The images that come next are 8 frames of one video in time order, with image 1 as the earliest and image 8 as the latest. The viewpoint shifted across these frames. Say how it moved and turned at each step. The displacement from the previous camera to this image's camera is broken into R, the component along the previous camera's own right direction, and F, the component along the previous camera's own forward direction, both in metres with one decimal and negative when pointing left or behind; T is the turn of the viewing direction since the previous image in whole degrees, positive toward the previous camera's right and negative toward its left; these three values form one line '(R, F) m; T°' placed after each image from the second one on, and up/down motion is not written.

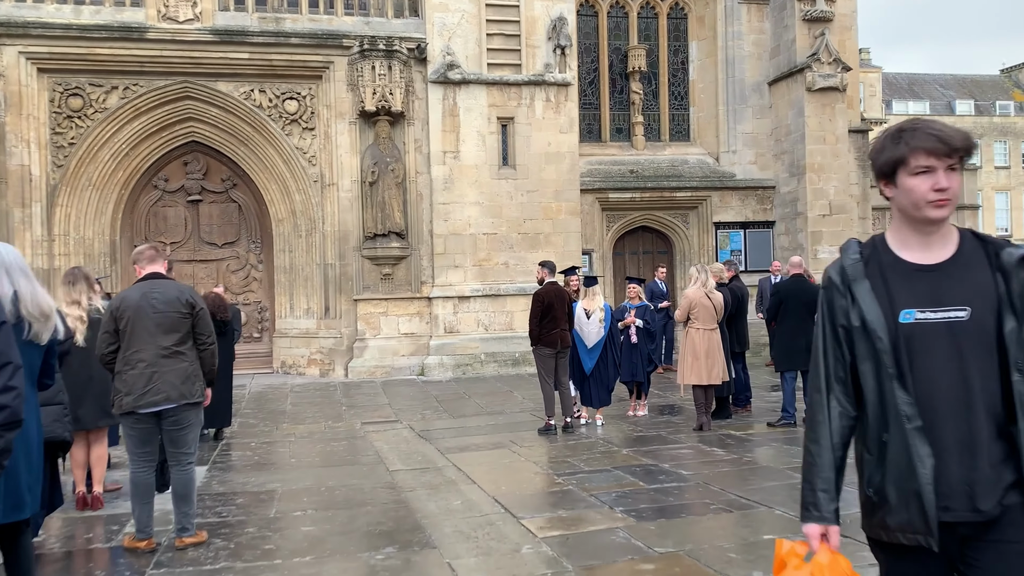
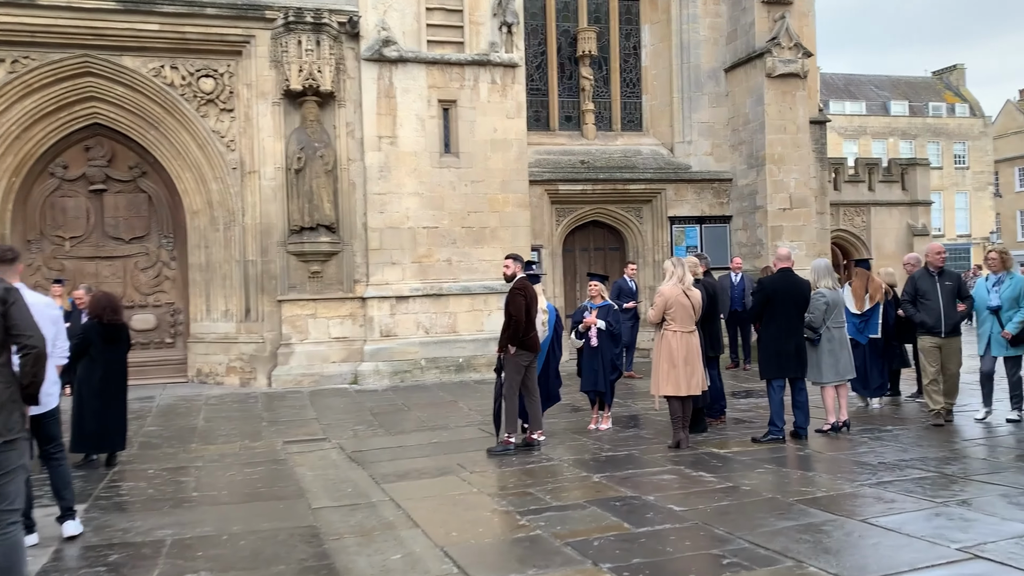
(-0.1, +1.1) m; +4°
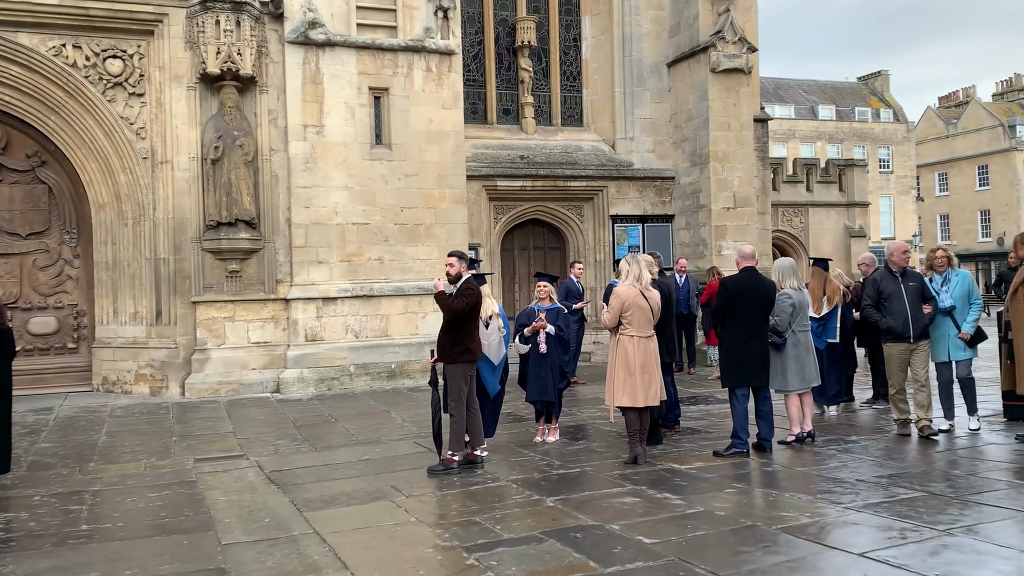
(-0.1, +0.7) m; +4°
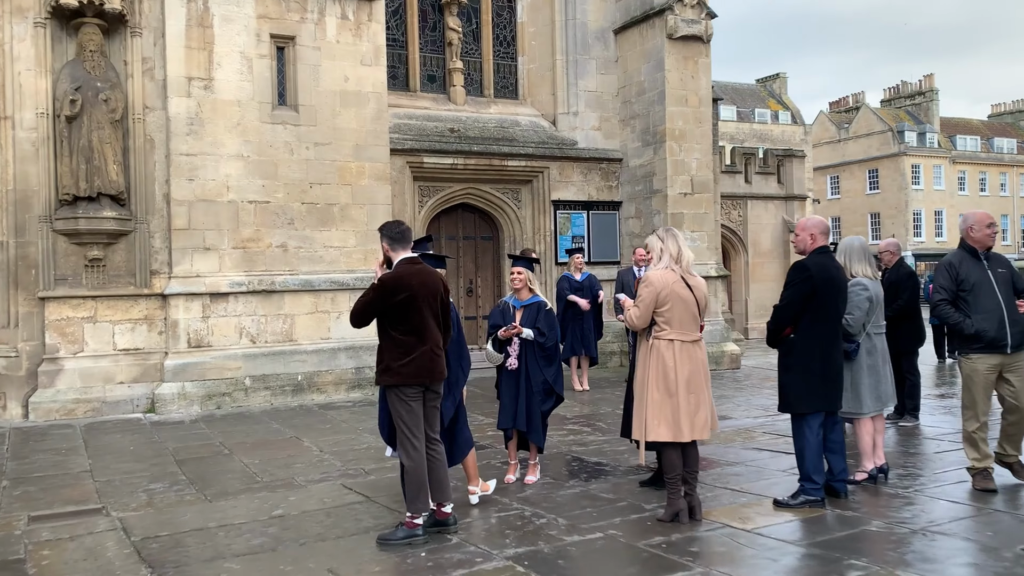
(-0.5, +1.9) m; +7°
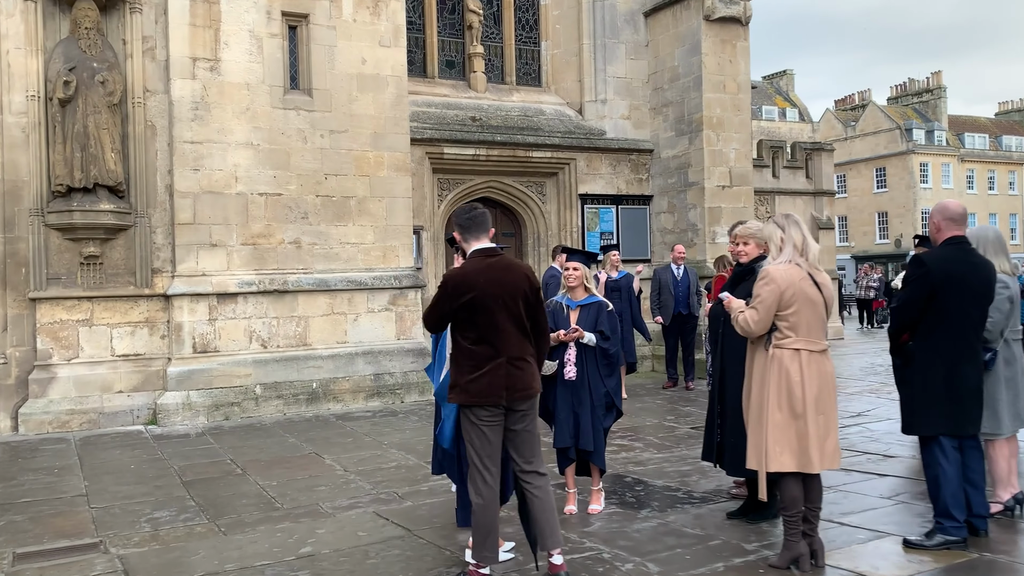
(-0.4, +0.8) m; 0°
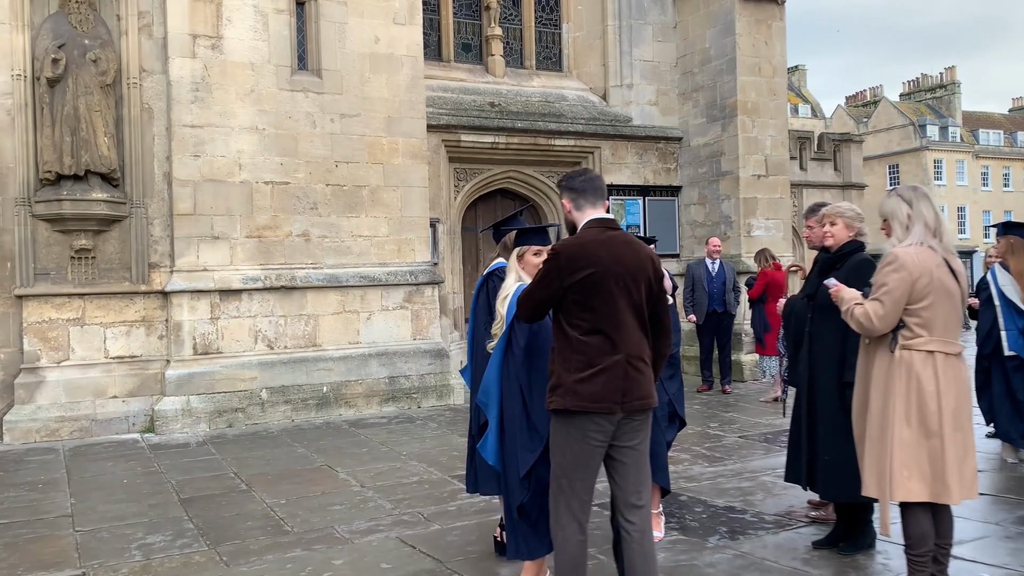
(-0.2, +0.7) m; 0°
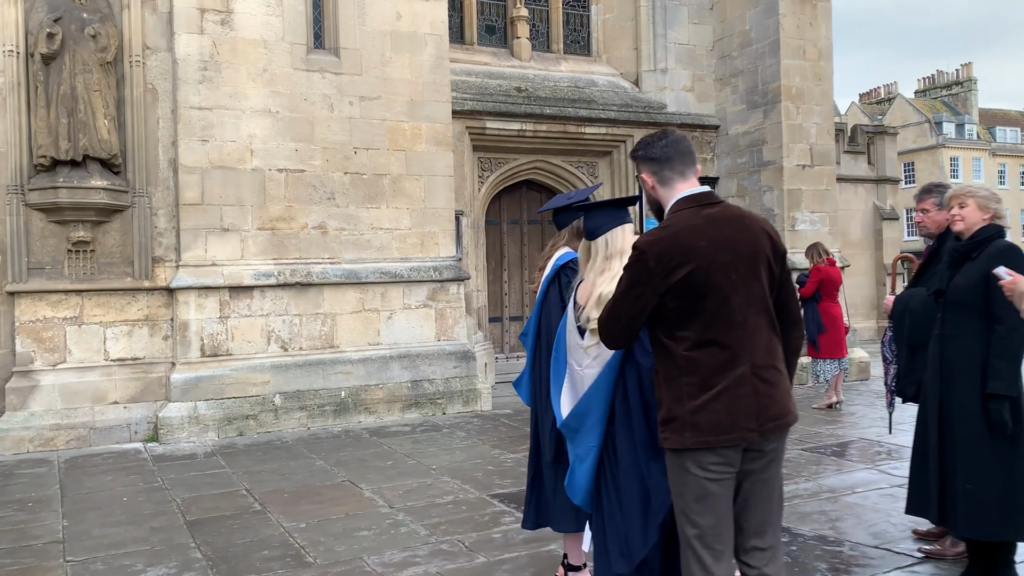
(-0.2, +0.6) m; 0°
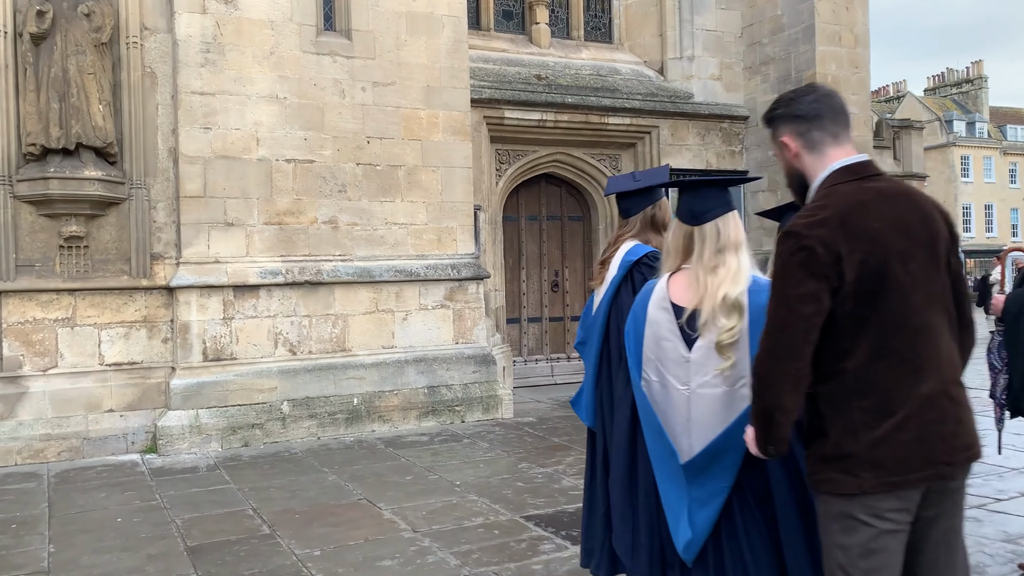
(-0.2, +0.5) m; 0°
